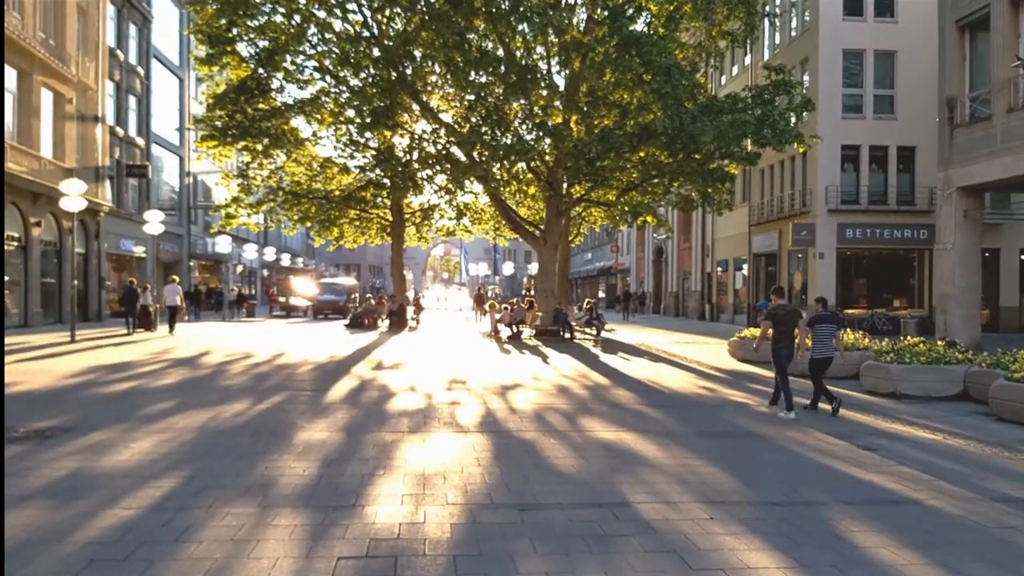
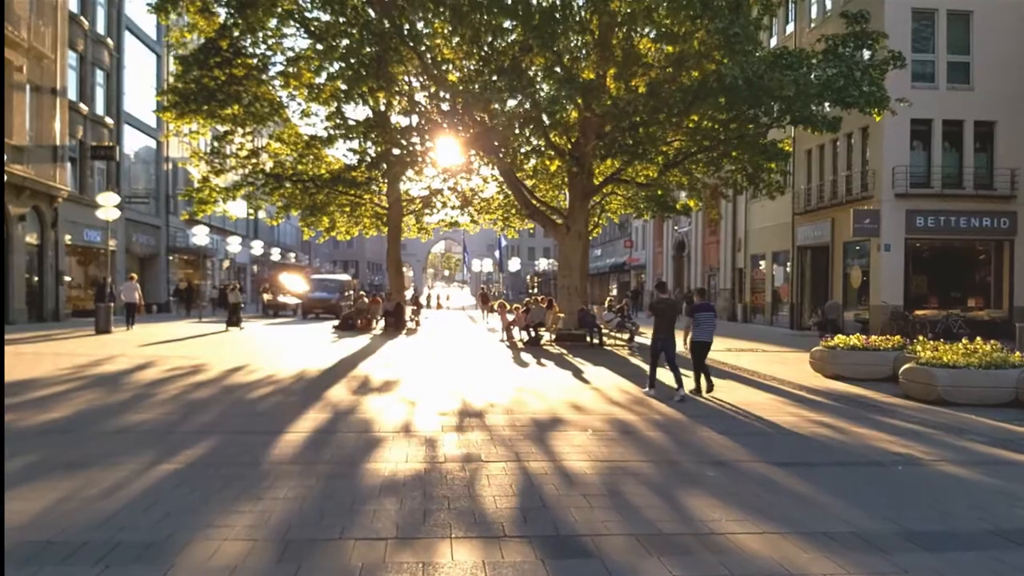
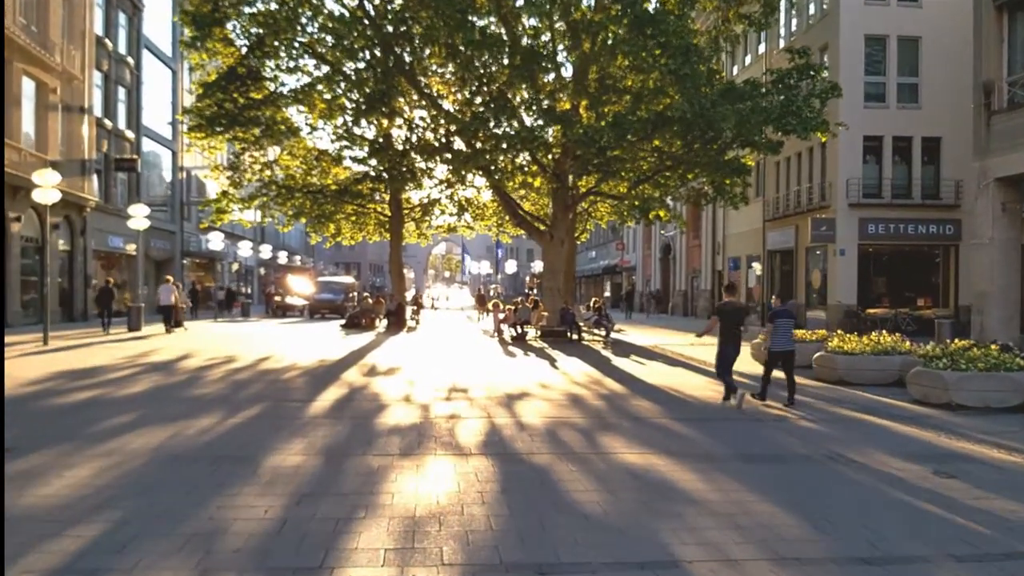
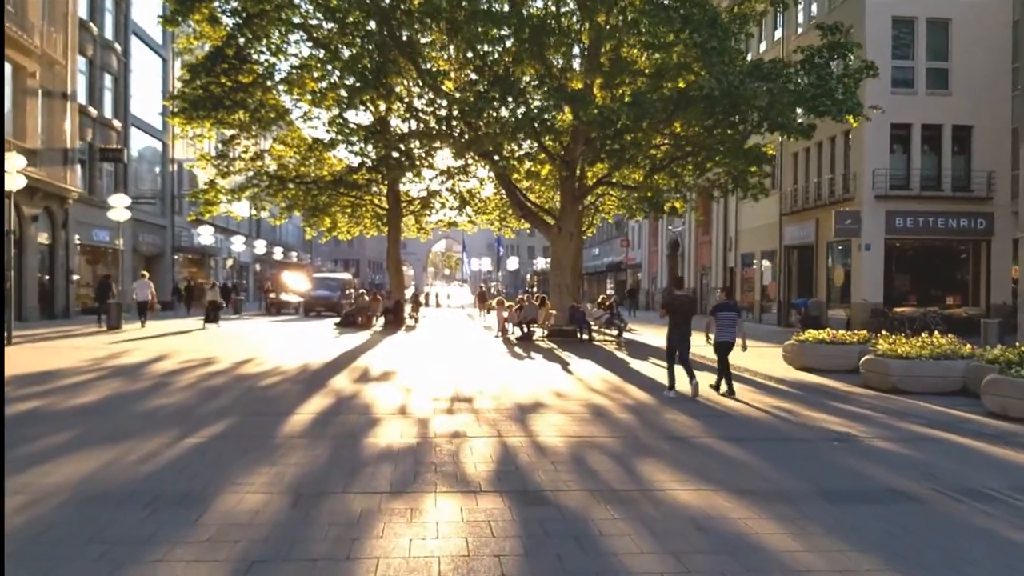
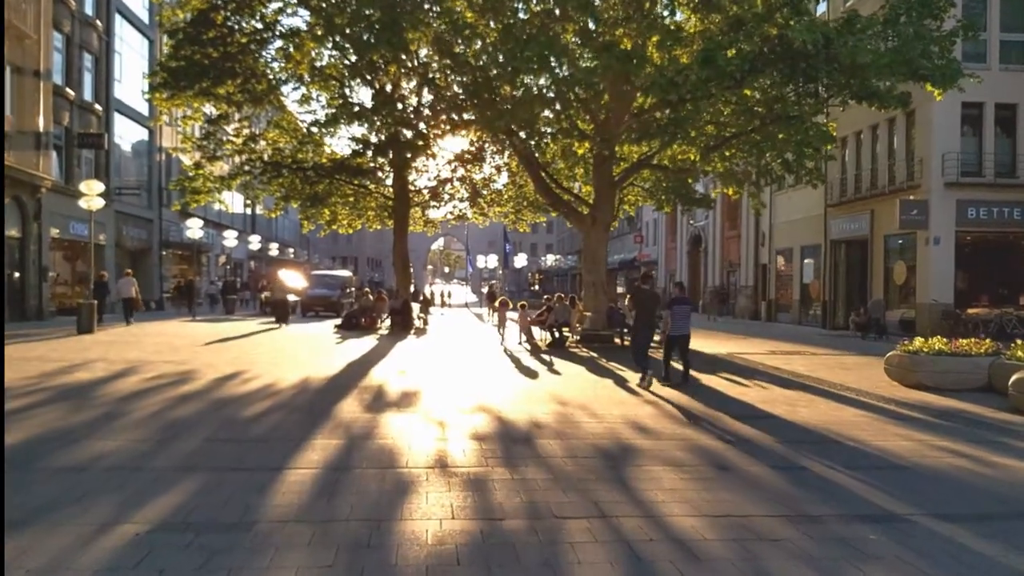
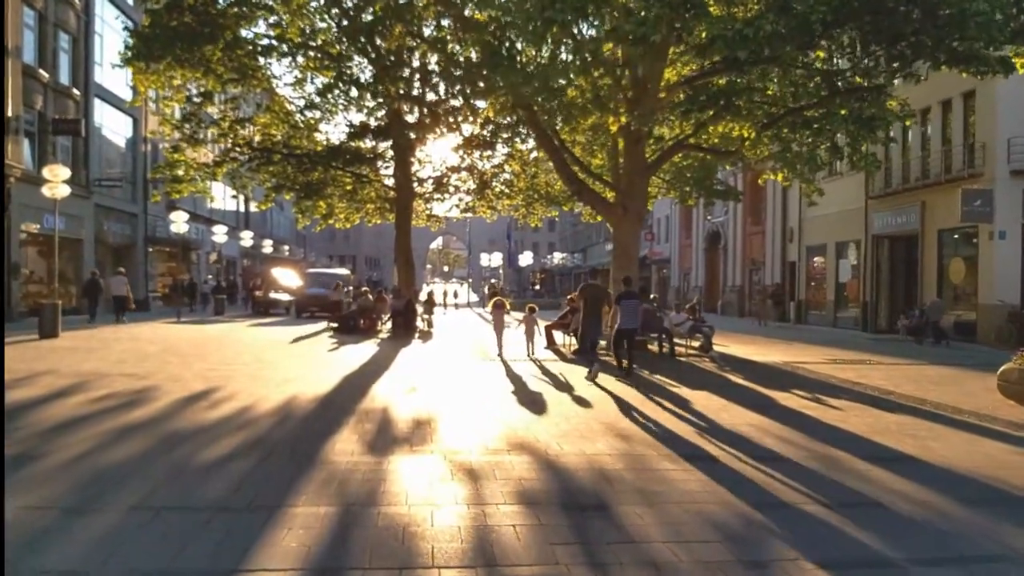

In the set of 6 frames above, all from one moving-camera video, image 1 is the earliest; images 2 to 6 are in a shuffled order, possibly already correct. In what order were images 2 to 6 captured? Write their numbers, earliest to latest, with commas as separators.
3, 4, 2, 5, 6
